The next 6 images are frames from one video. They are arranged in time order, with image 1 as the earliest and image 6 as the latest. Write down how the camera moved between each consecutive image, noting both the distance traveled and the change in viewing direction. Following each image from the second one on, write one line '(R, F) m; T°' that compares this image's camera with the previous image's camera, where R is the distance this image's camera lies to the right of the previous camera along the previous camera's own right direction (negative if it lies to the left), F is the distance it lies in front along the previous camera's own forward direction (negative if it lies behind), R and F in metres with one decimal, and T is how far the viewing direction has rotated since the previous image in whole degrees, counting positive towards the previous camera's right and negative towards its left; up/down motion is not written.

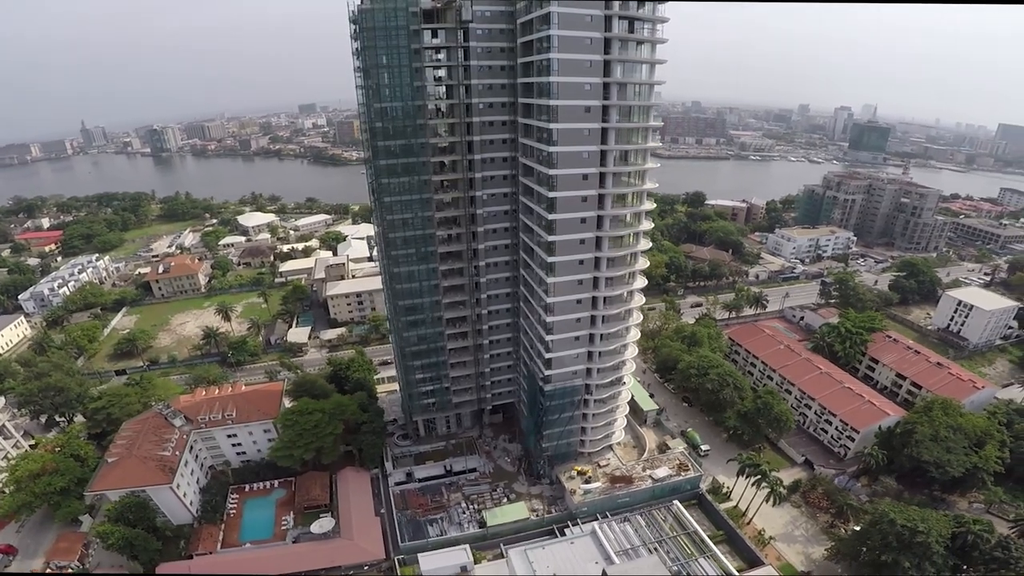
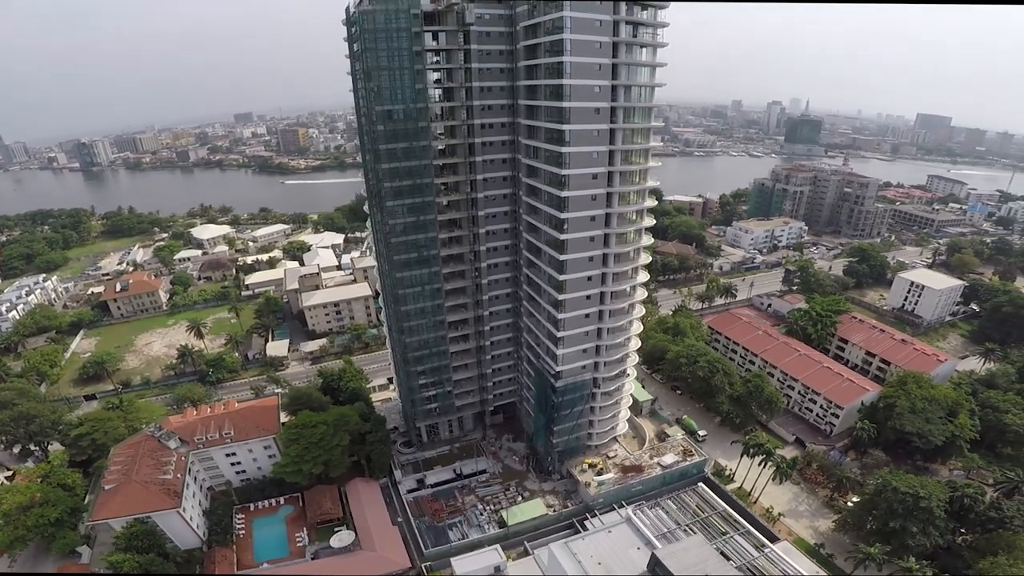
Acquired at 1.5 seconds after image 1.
(-3.2, +0.2) m; +5°
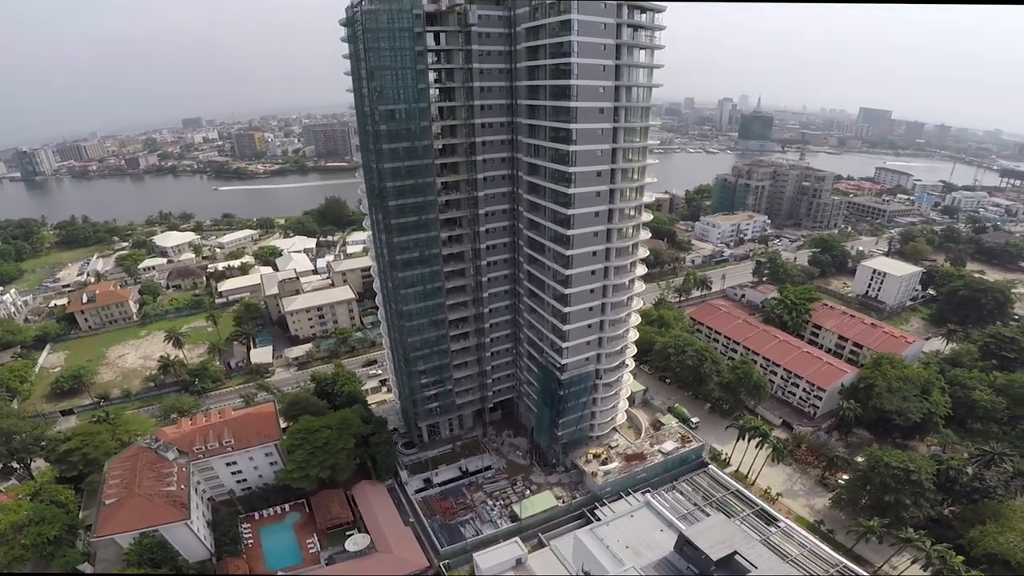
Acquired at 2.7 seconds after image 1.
(-2.3, -0.2) m; +3°
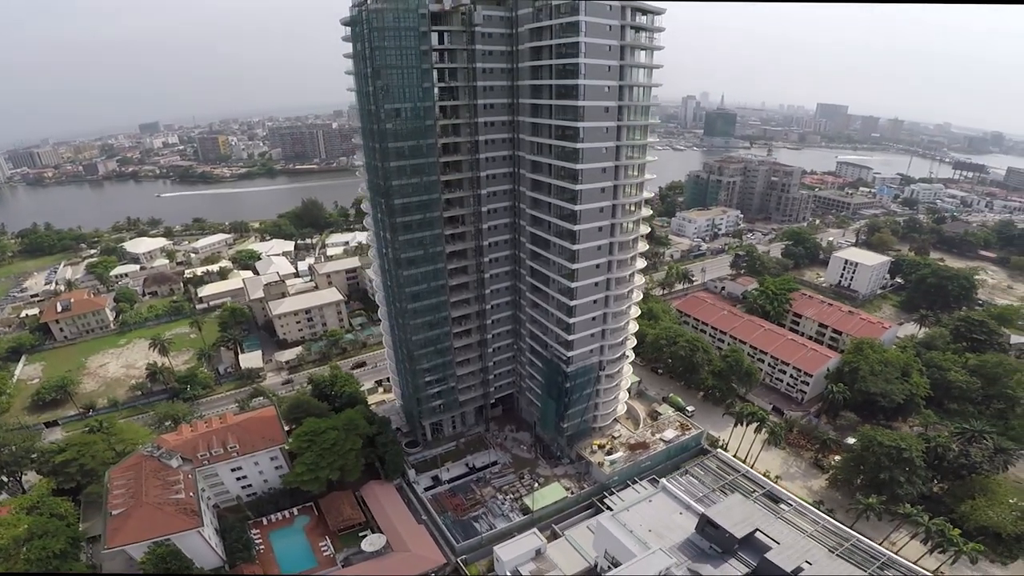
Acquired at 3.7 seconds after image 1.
(-2.0, -0.3) m; +3°
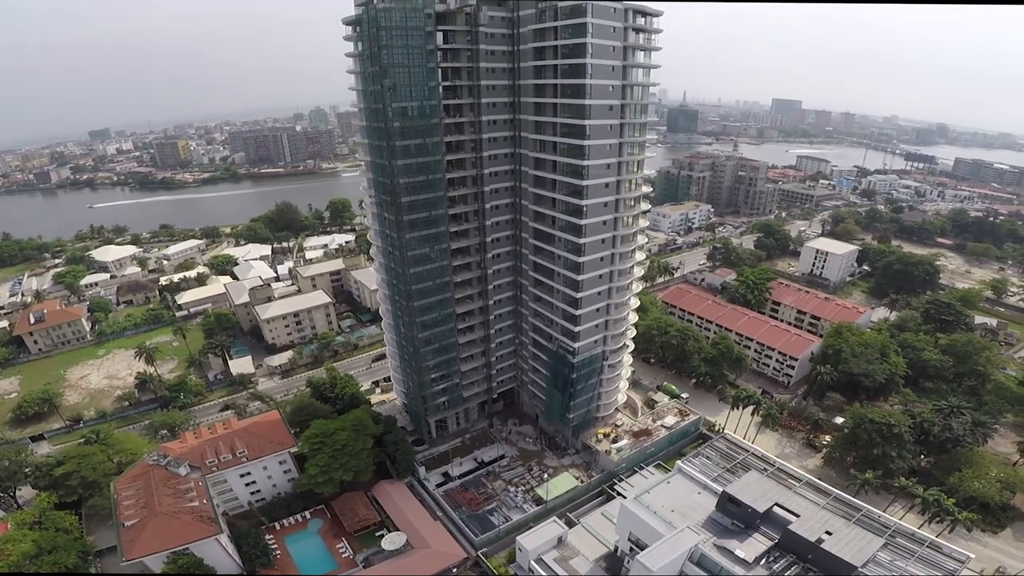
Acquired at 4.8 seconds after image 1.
(-2.2, -0.4) m; +3°
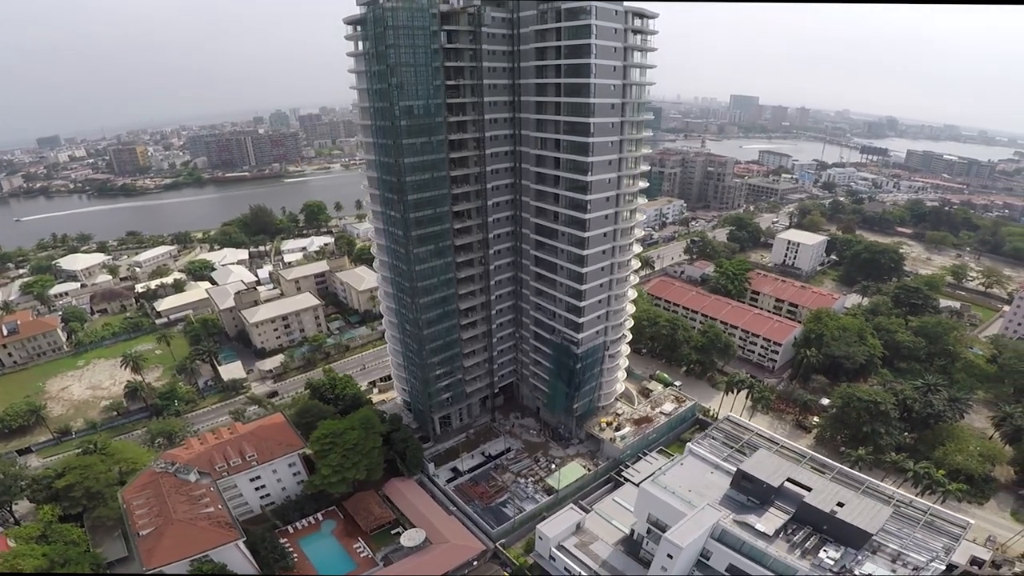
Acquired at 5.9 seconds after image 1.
(-2.0, -0.5) m; +3°
